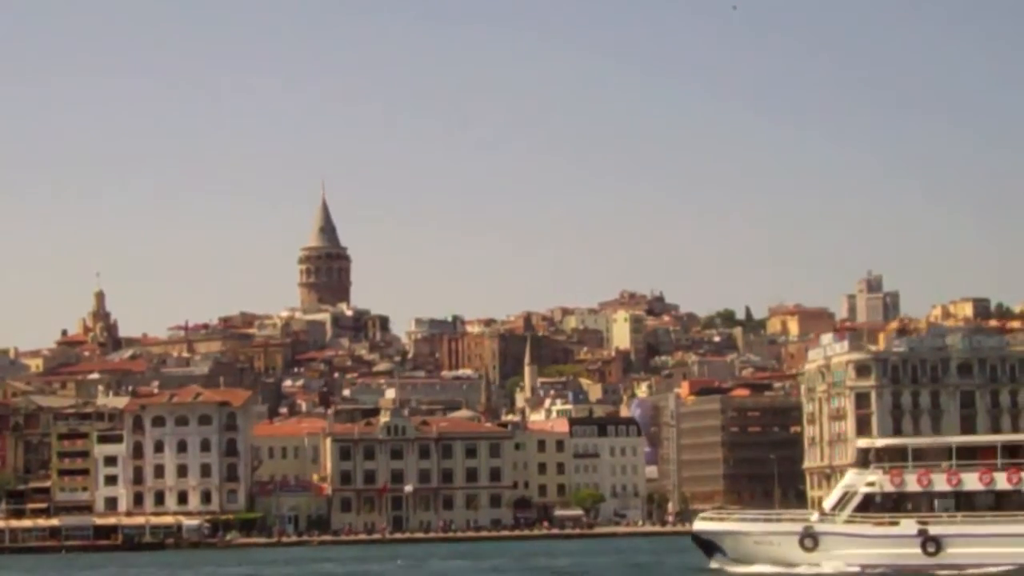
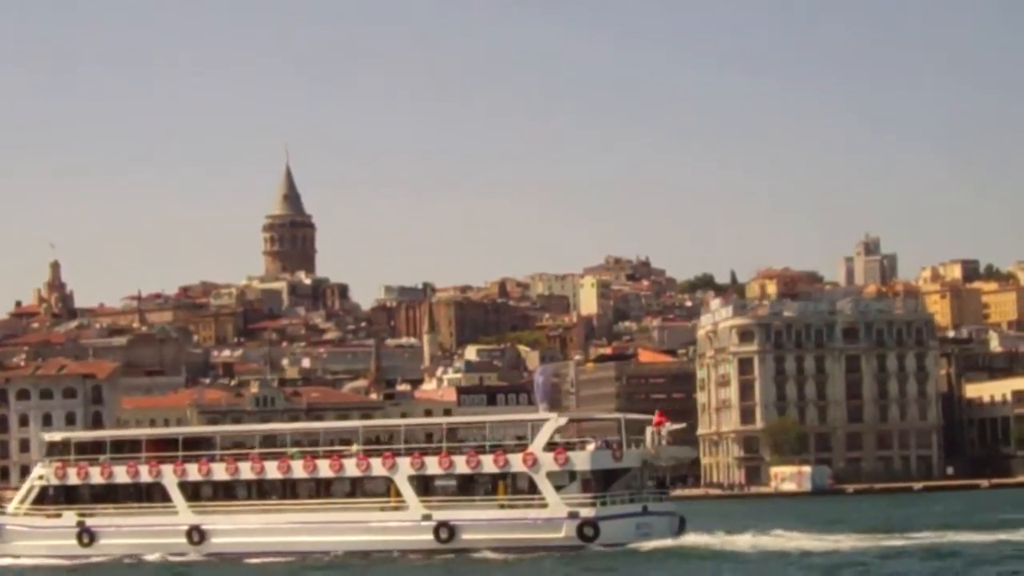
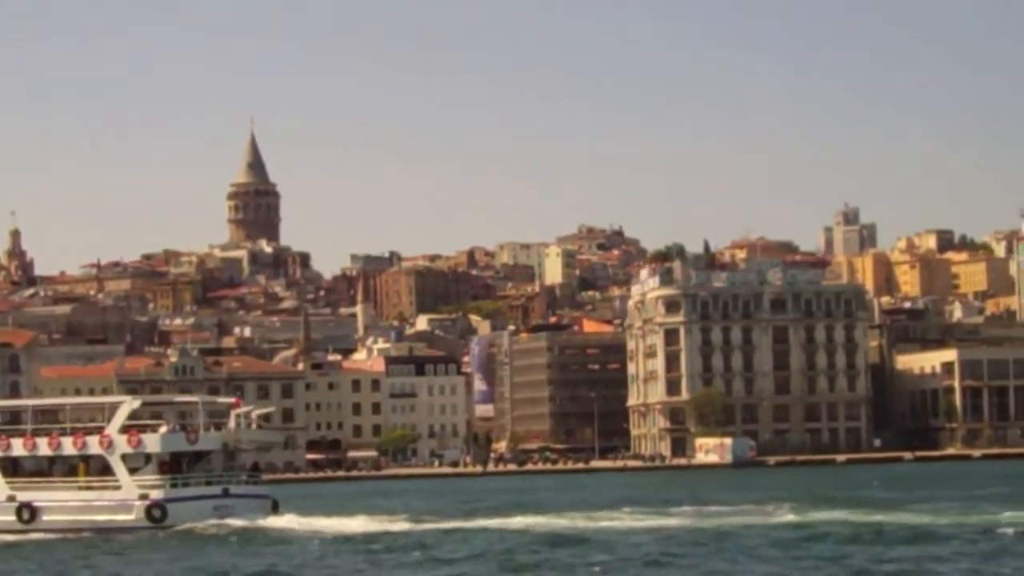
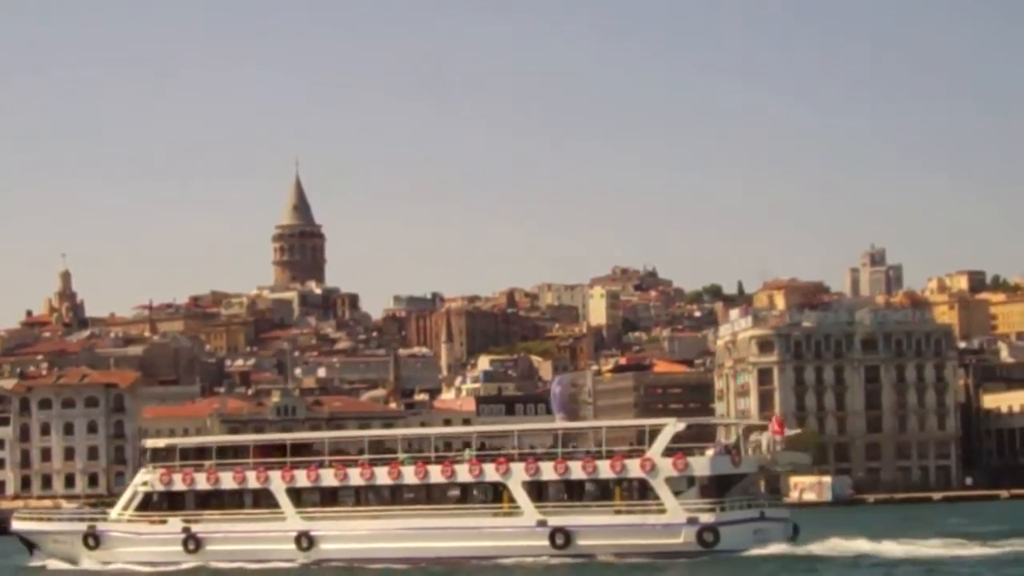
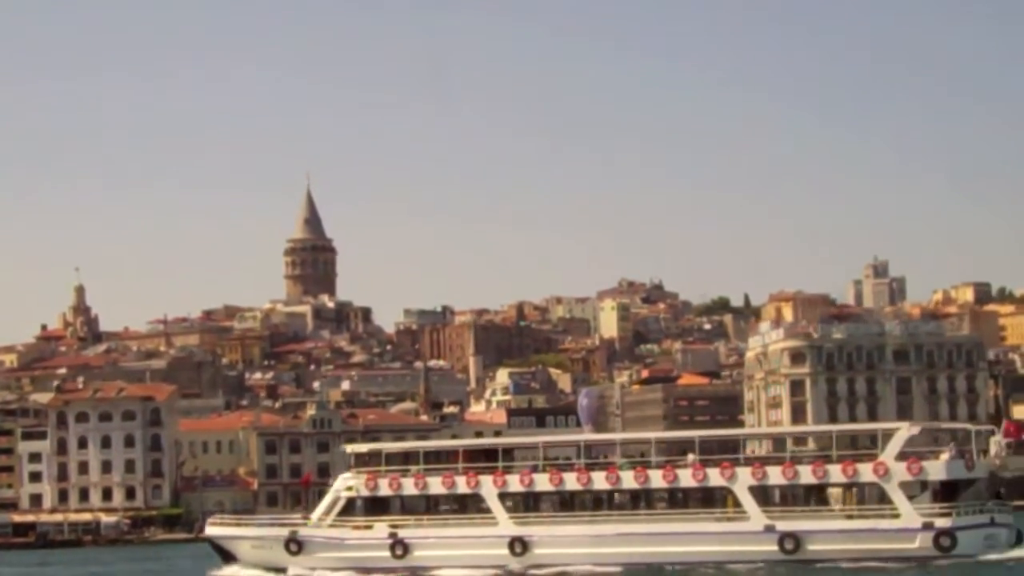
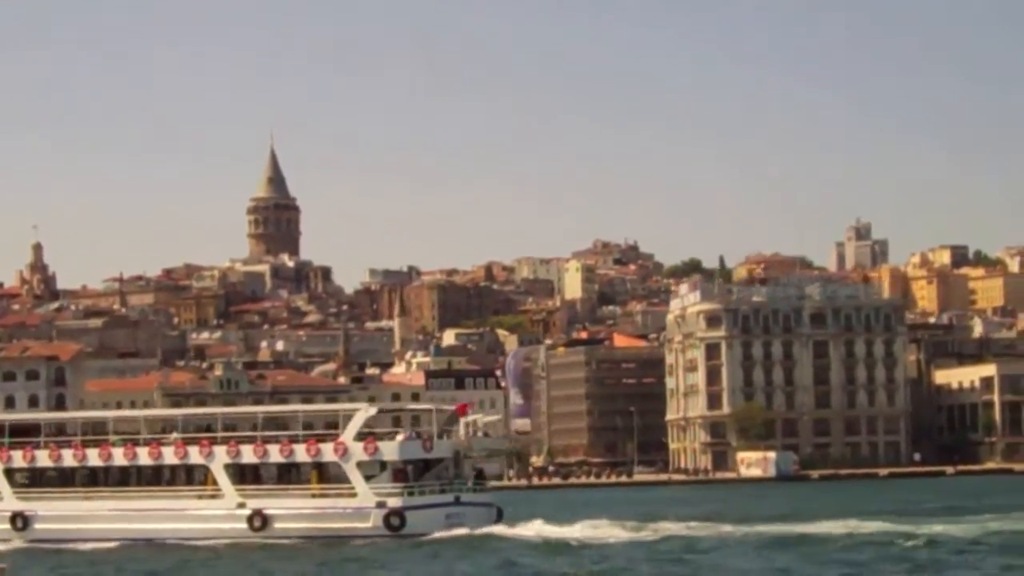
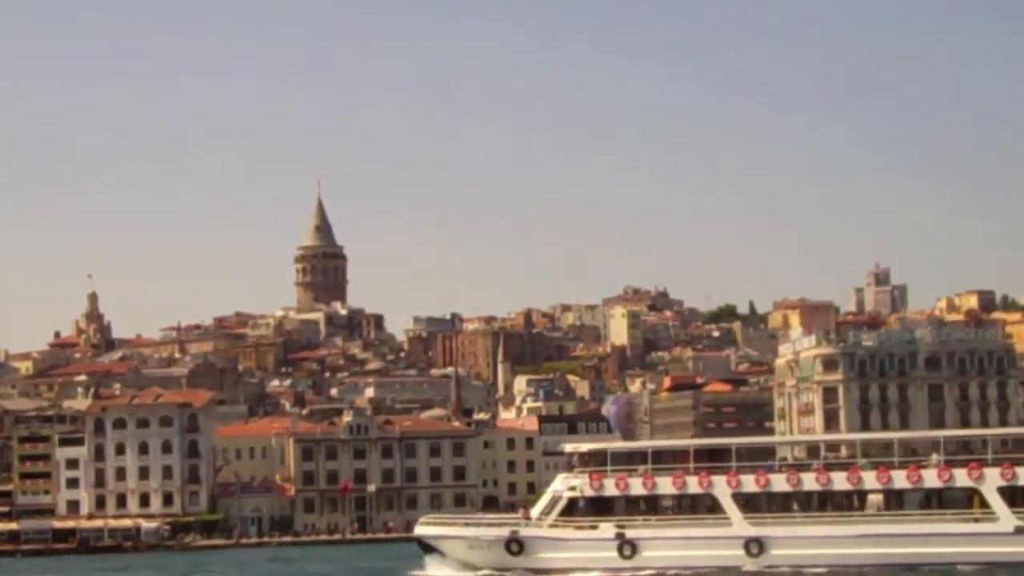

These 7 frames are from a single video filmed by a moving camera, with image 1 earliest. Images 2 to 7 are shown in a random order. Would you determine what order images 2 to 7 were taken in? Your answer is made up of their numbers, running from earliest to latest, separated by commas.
7, 5, 4, 2, 6, 3
